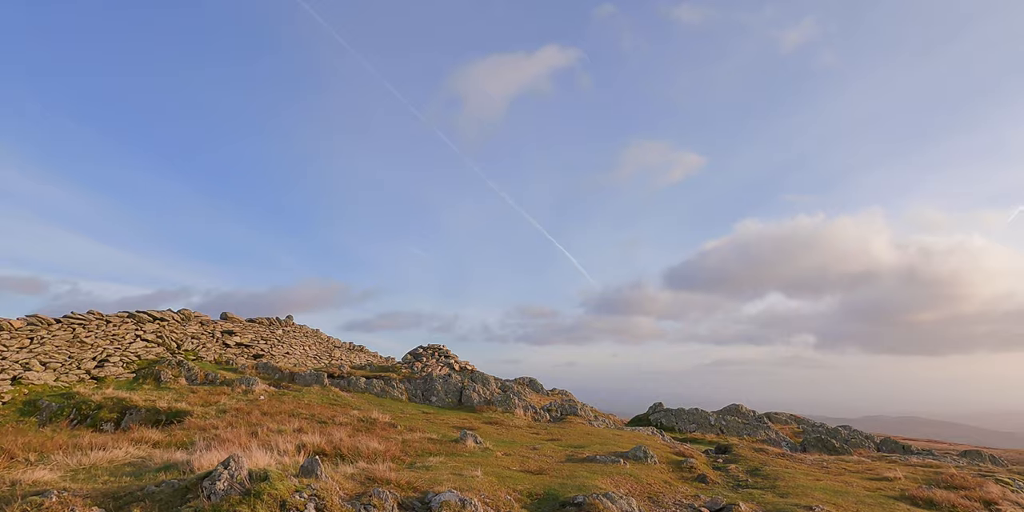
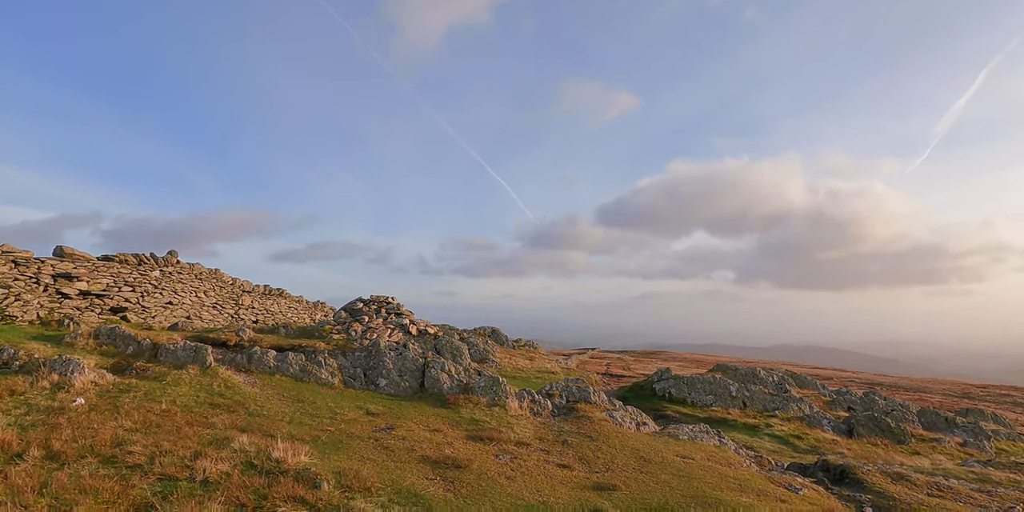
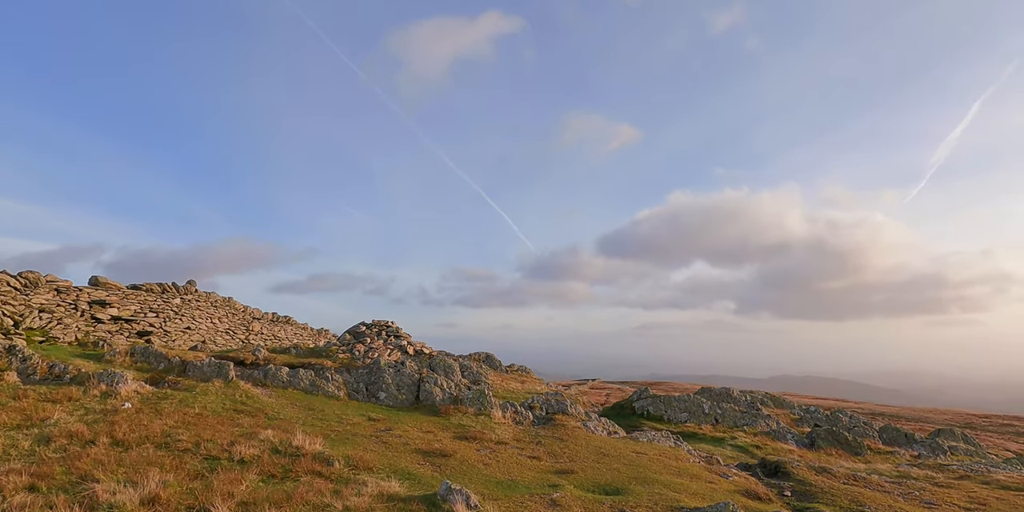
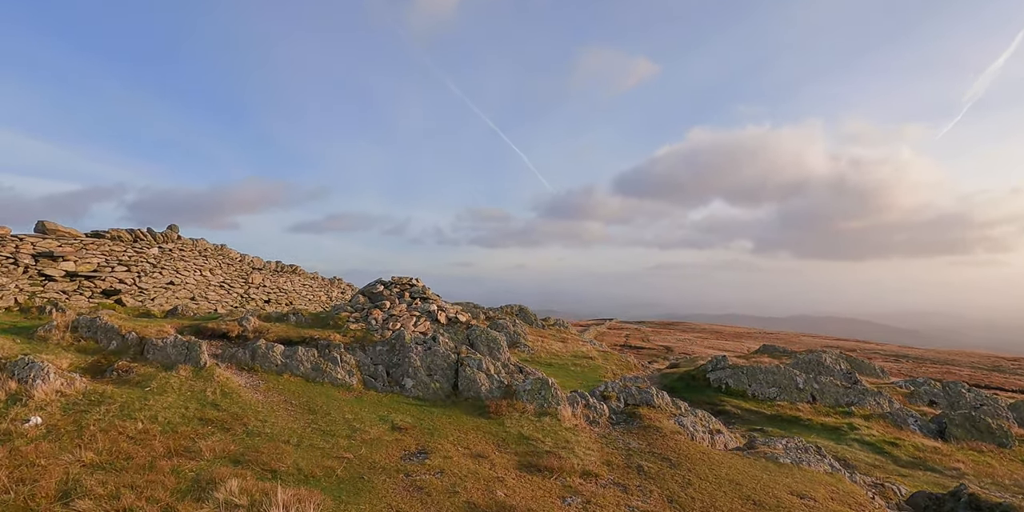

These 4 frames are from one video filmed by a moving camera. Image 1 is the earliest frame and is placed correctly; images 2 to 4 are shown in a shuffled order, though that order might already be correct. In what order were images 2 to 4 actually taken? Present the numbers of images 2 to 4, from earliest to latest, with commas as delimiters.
3, 2, 4
